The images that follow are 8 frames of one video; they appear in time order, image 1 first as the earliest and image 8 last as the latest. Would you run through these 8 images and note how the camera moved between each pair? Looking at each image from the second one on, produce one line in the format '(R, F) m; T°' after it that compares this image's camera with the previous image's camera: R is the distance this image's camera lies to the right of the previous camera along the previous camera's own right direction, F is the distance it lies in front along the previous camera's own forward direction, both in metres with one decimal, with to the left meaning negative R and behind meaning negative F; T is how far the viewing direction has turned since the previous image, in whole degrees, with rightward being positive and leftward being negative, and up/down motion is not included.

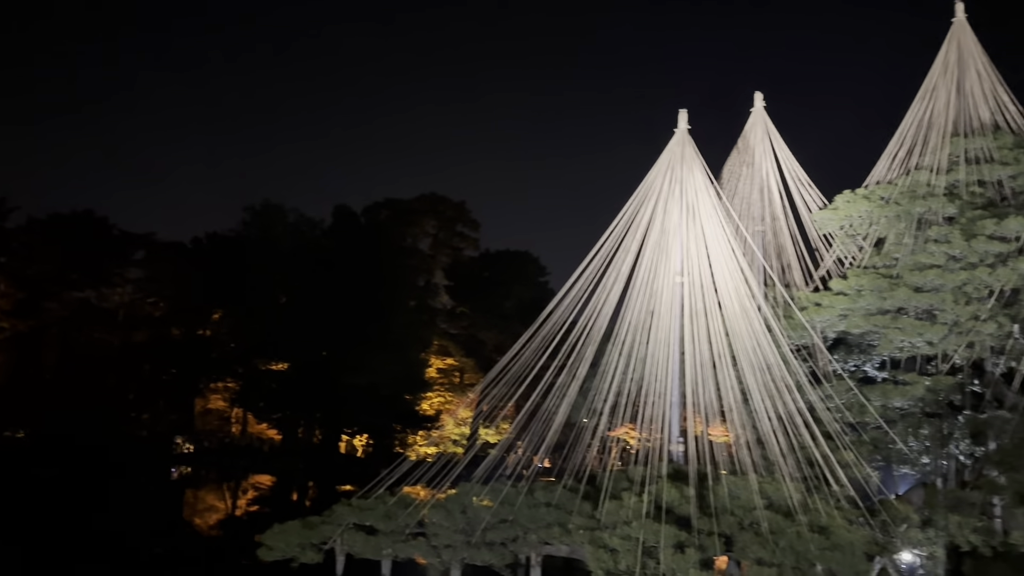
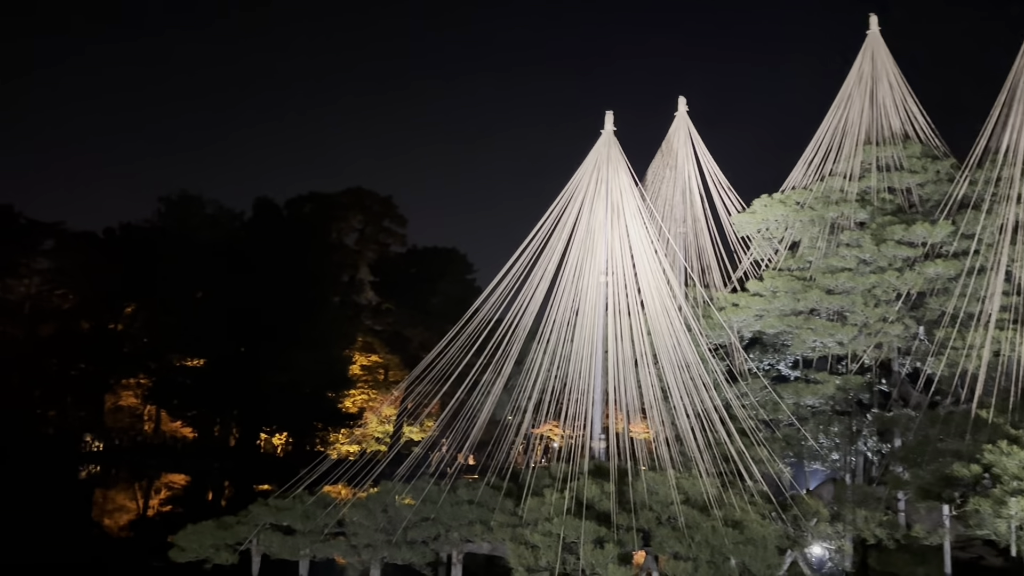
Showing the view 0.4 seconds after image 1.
(+0.1, 0.0) m; +5°
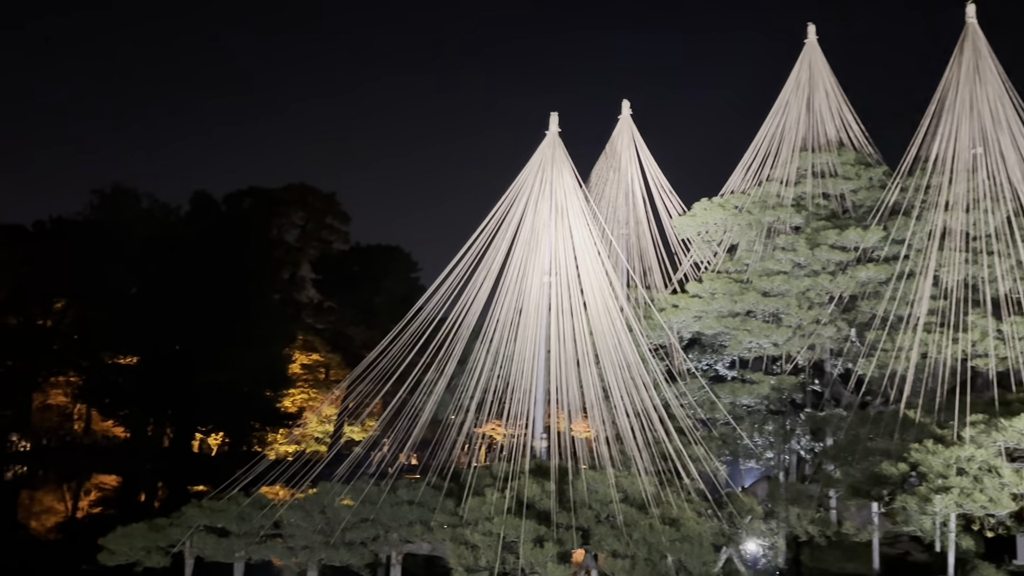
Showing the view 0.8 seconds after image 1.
(+0.1, 0.0) m; +3°
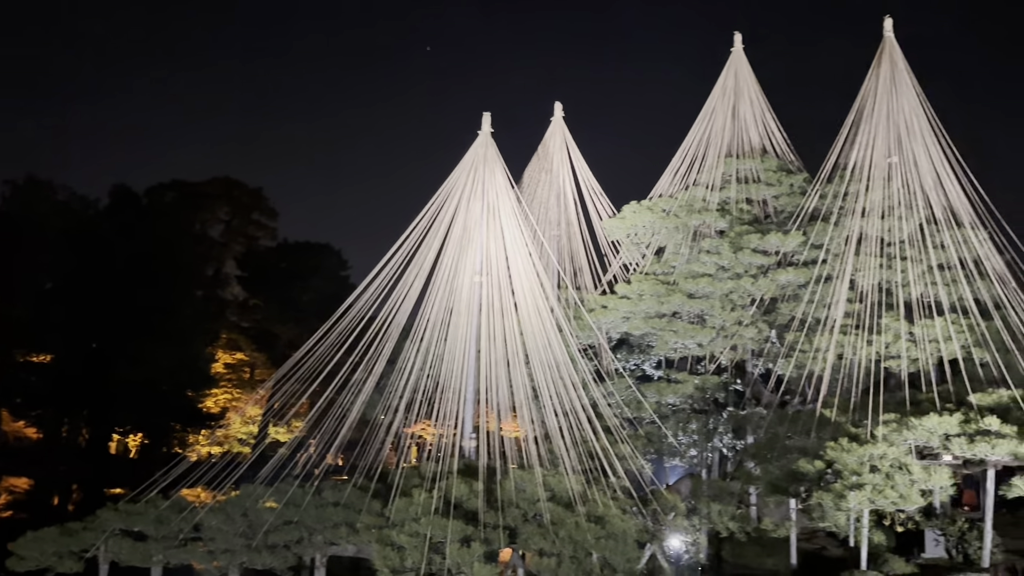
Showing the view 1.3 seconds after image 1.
(+0.1, 0.0) m; +4°
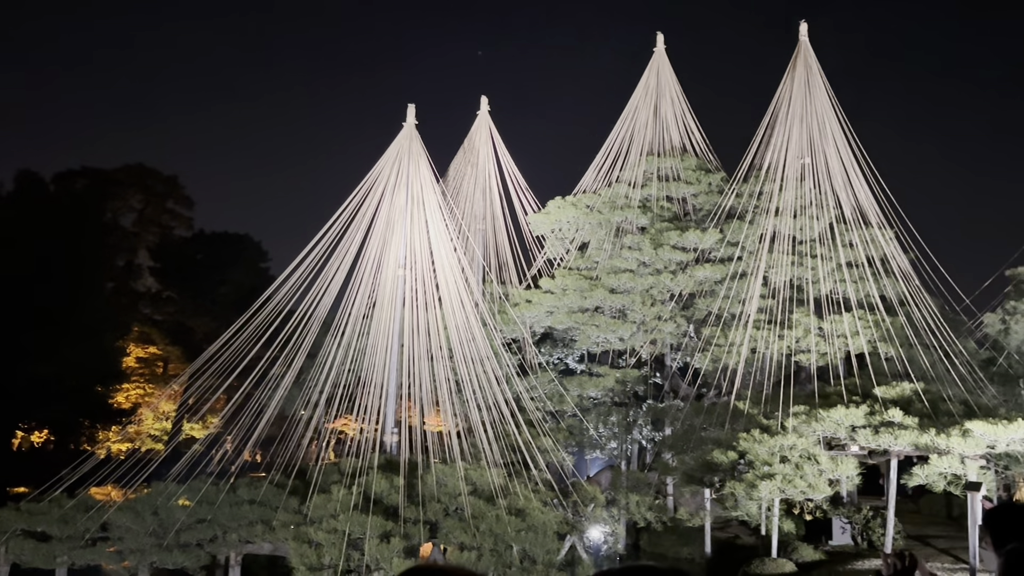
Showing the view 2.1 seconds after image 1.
(+0.2, 0.0) m; +5°
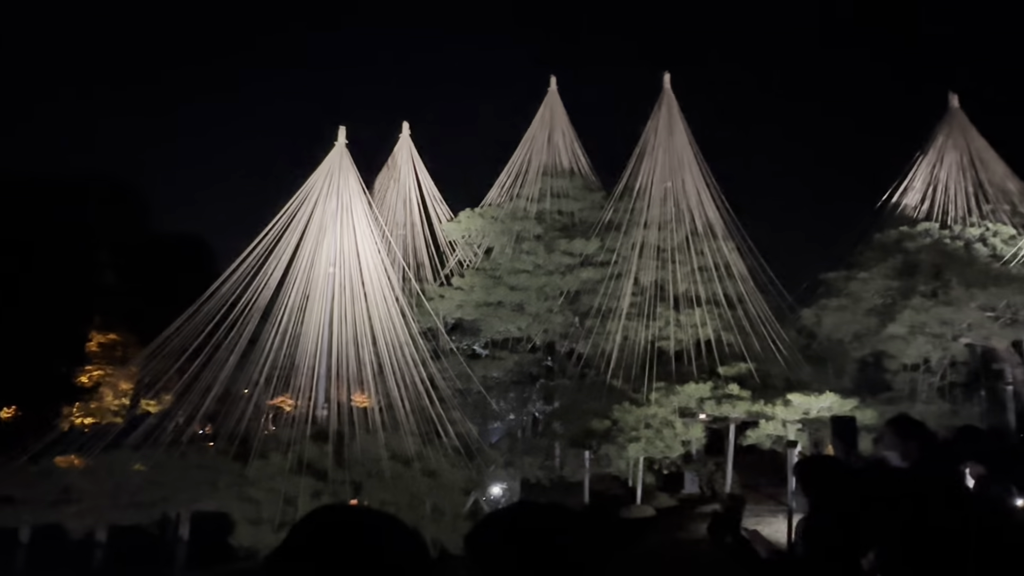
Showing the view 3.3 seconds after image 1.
(+0.1, -1.6) m; +6°
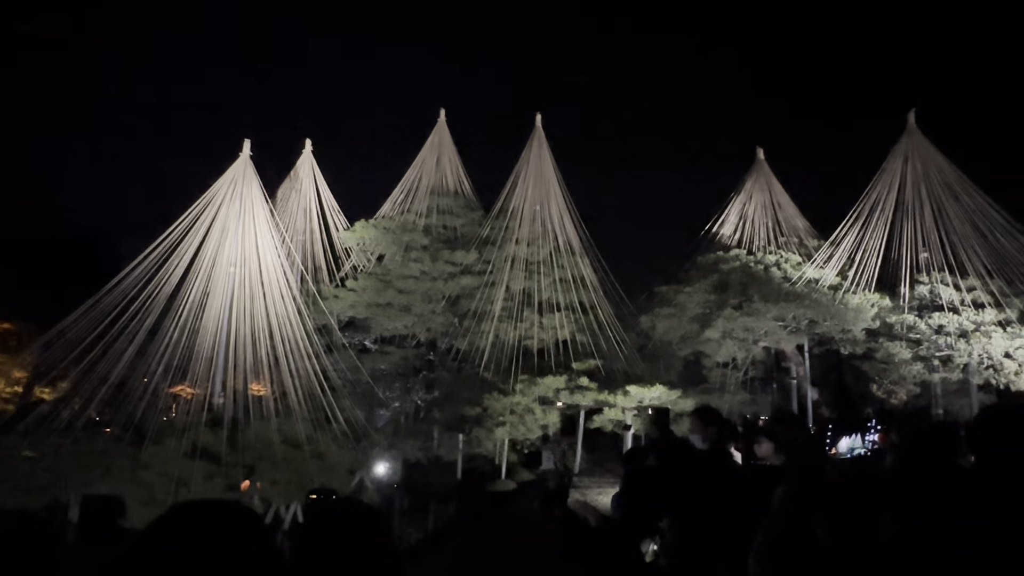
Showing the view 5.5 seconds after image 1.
(-0.4, -1.5) m; +10°
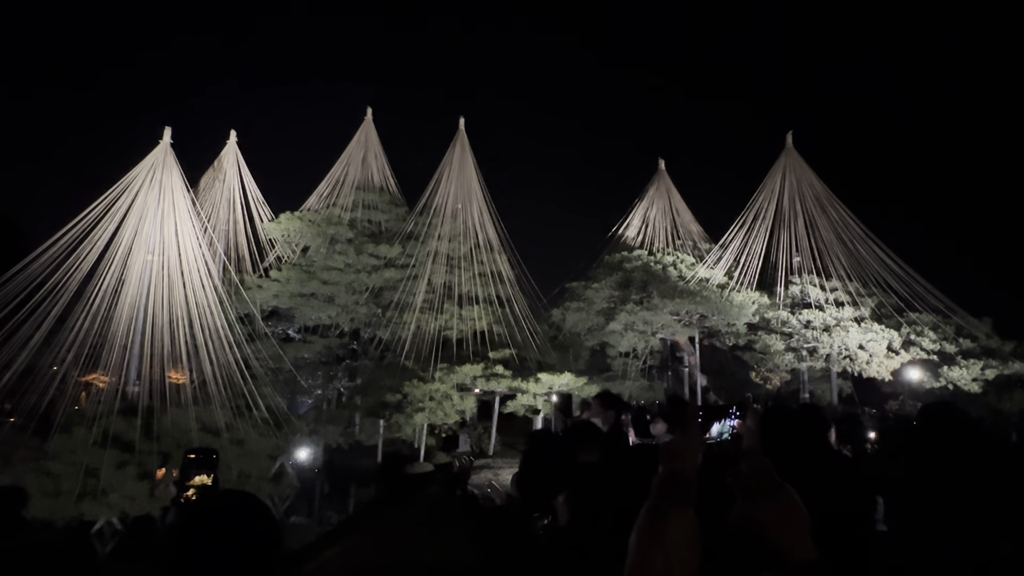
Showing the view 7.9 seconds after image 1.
(-0.8, -0.6) m; +10°
